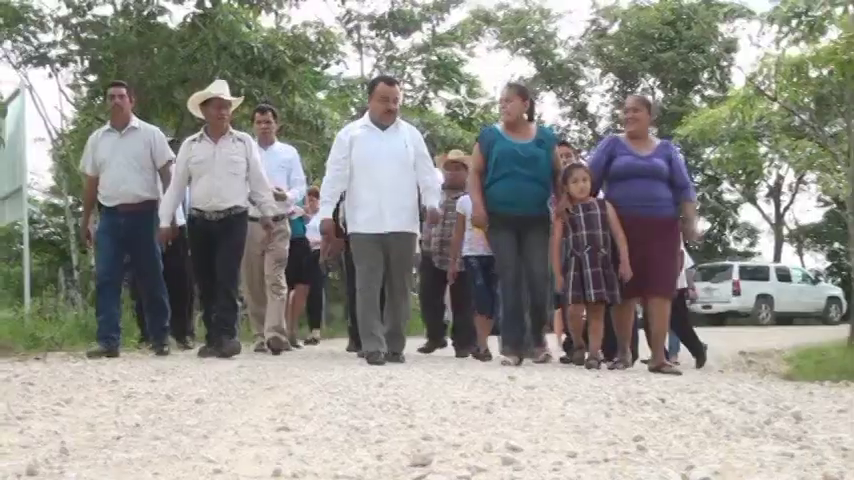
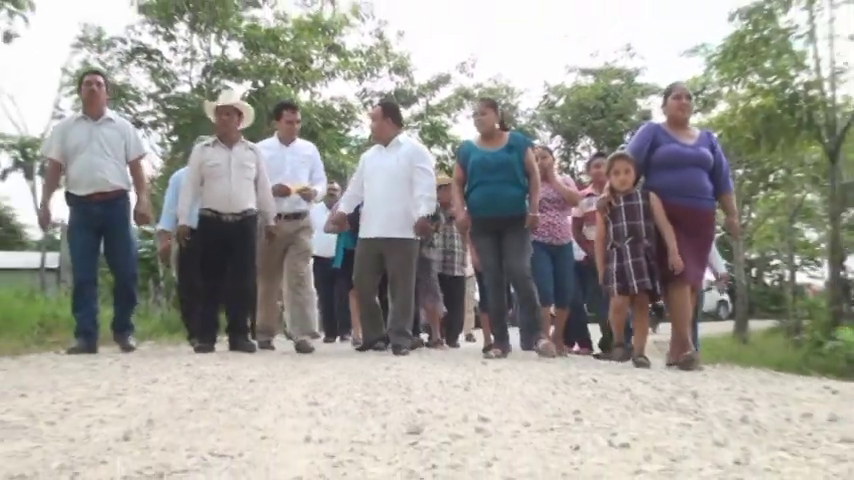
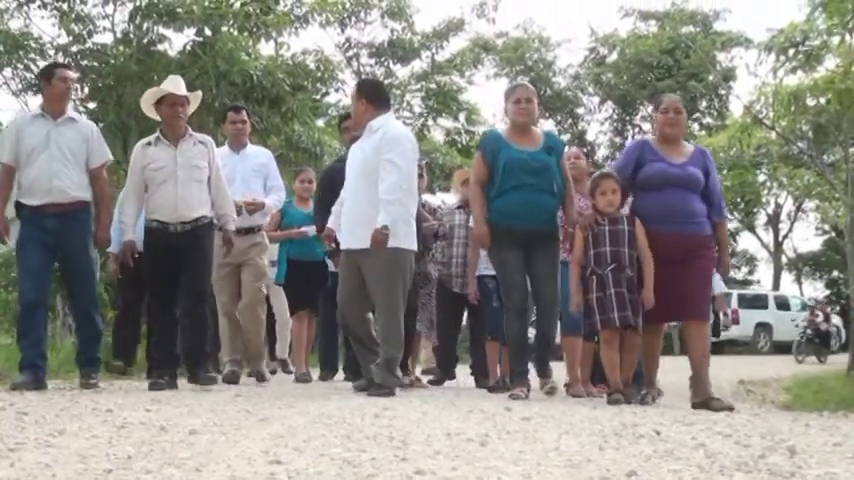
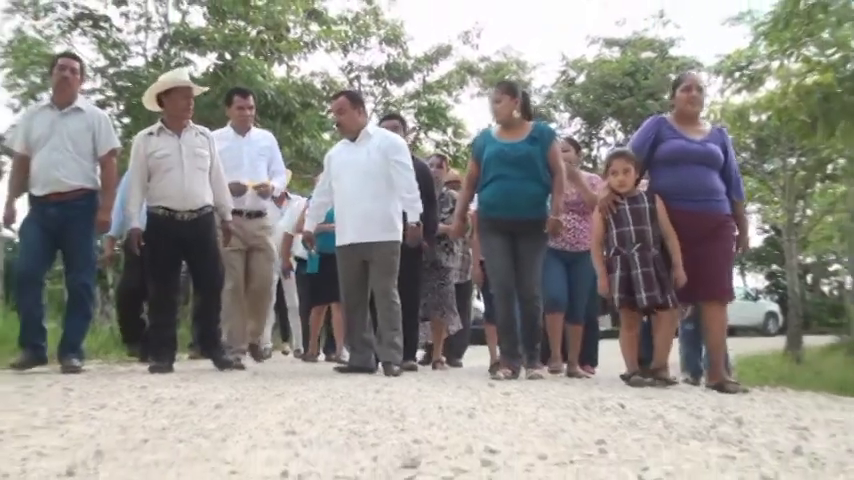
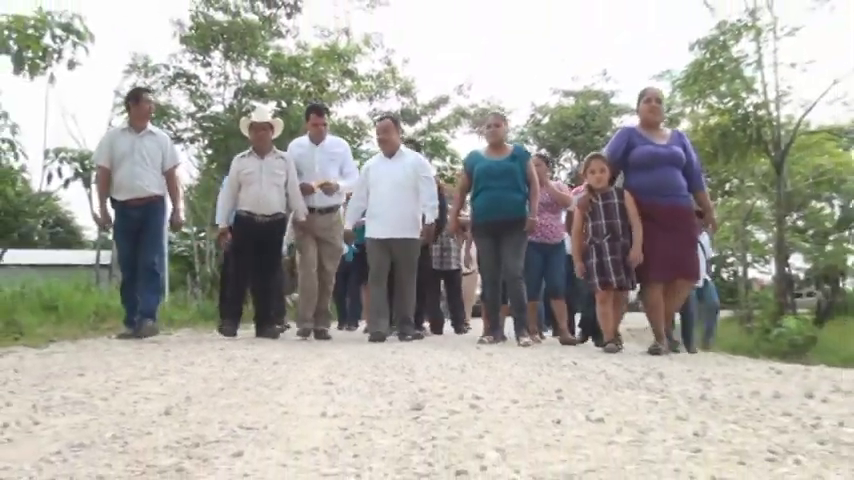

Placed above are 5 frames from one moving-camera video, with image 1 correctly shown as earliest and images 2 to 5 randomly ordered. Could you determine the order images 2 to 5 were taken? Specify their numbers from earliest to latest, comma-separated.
3, 4, 2, 5
